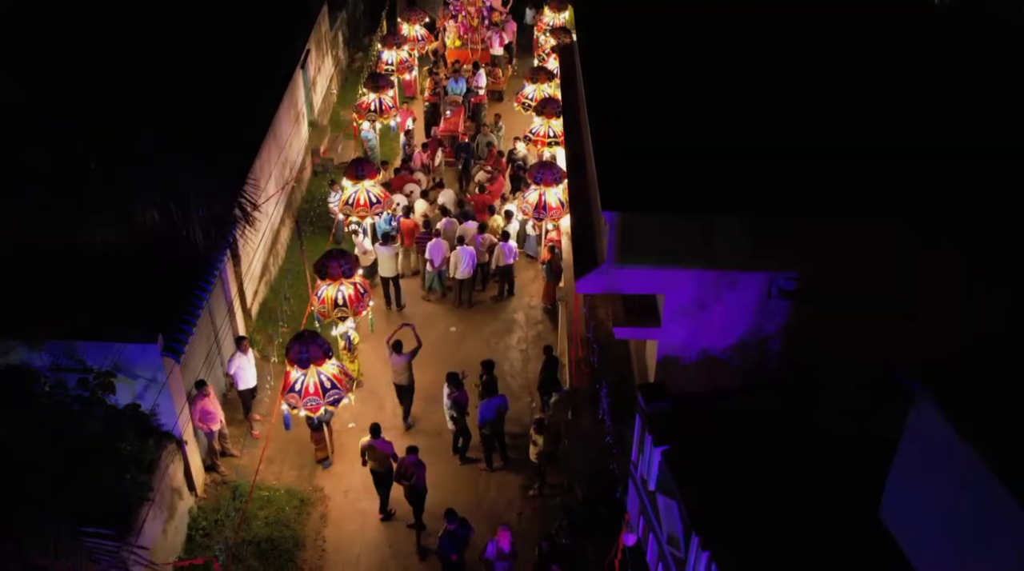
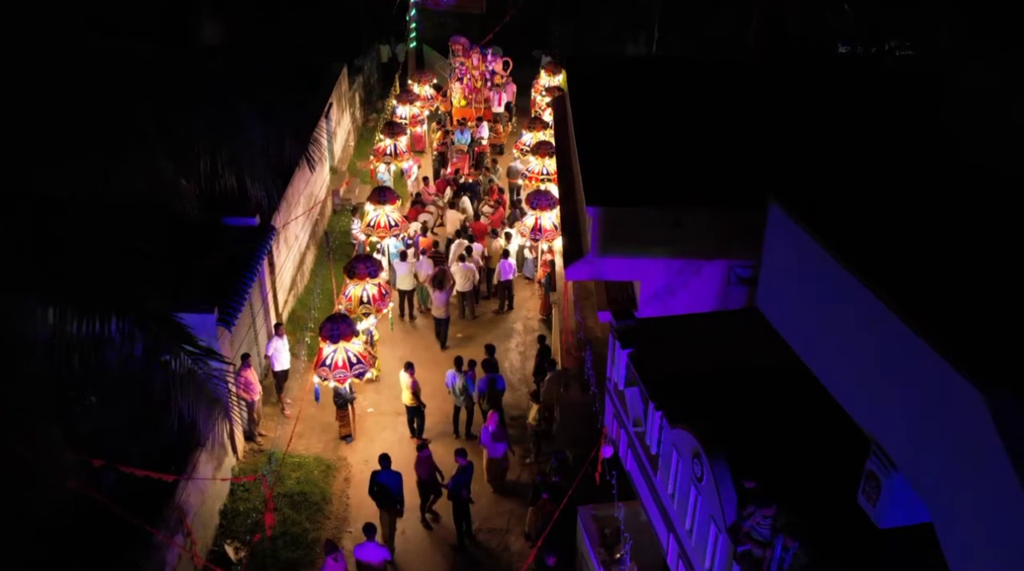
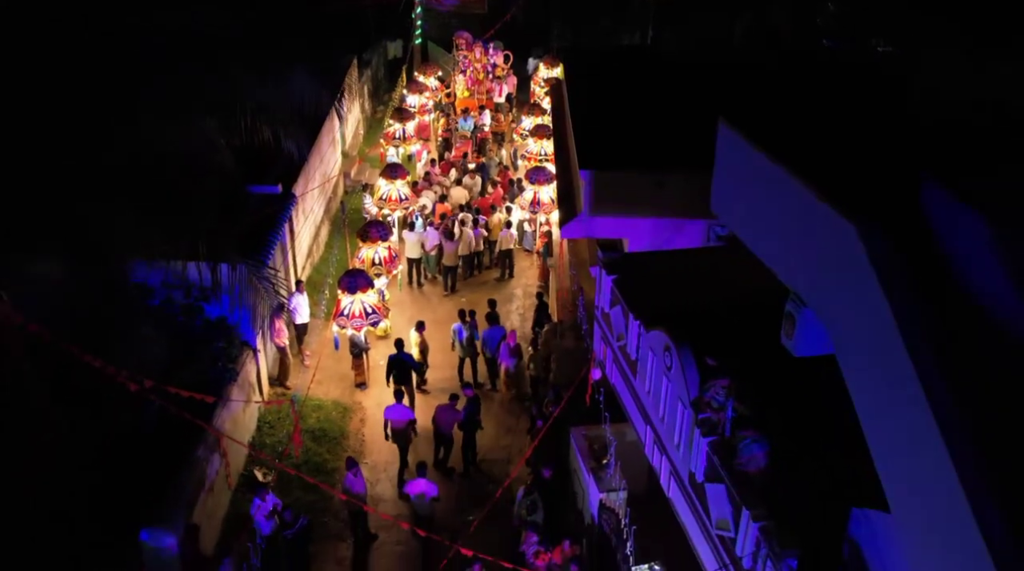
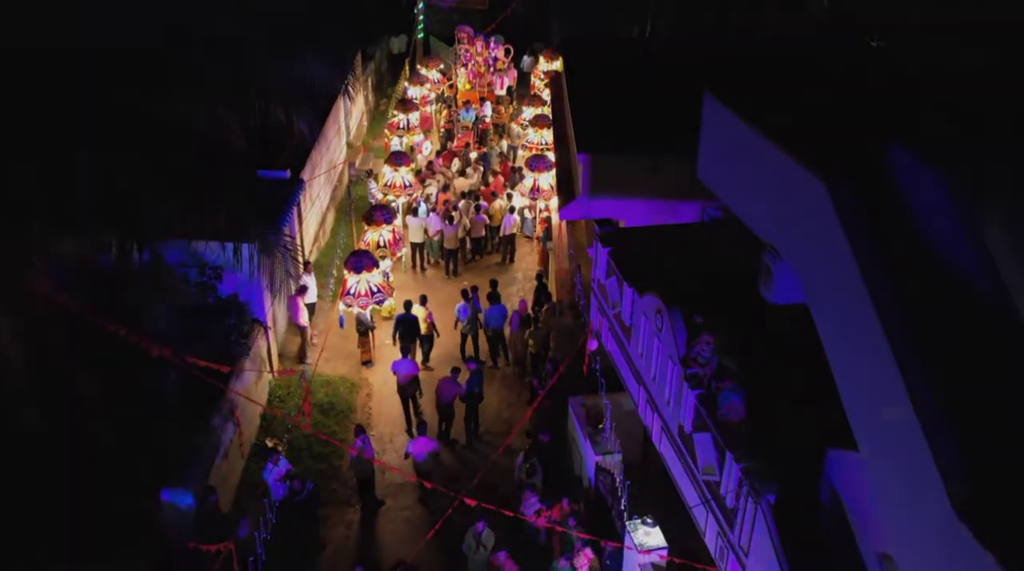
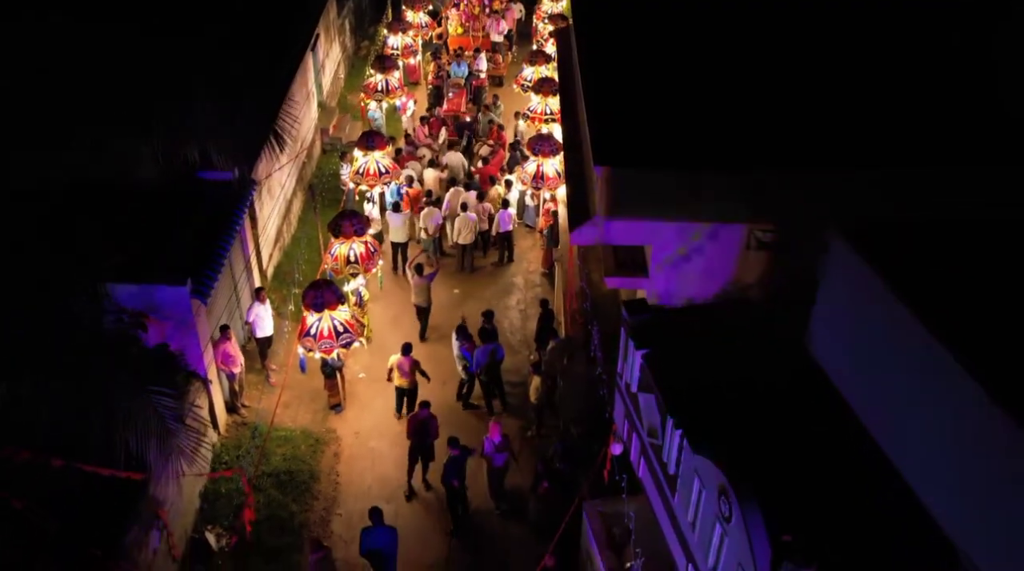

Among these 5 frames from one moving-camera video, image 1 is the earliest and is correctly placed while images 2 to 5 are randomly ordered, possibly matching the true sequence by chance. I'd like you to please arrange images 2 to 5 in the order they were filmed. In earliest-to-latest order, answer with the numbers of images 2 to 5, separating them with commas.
5, 2, 3, 4
